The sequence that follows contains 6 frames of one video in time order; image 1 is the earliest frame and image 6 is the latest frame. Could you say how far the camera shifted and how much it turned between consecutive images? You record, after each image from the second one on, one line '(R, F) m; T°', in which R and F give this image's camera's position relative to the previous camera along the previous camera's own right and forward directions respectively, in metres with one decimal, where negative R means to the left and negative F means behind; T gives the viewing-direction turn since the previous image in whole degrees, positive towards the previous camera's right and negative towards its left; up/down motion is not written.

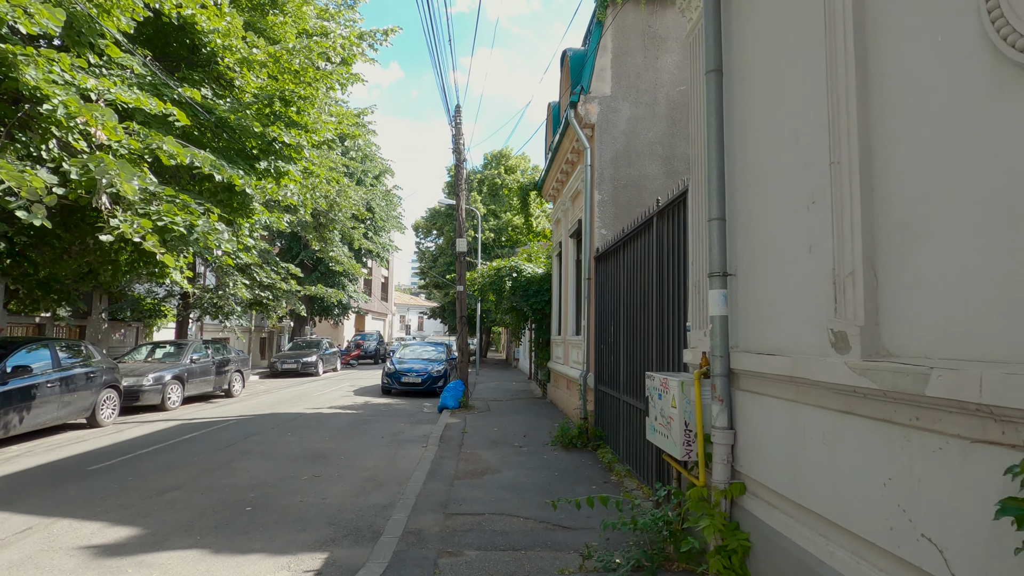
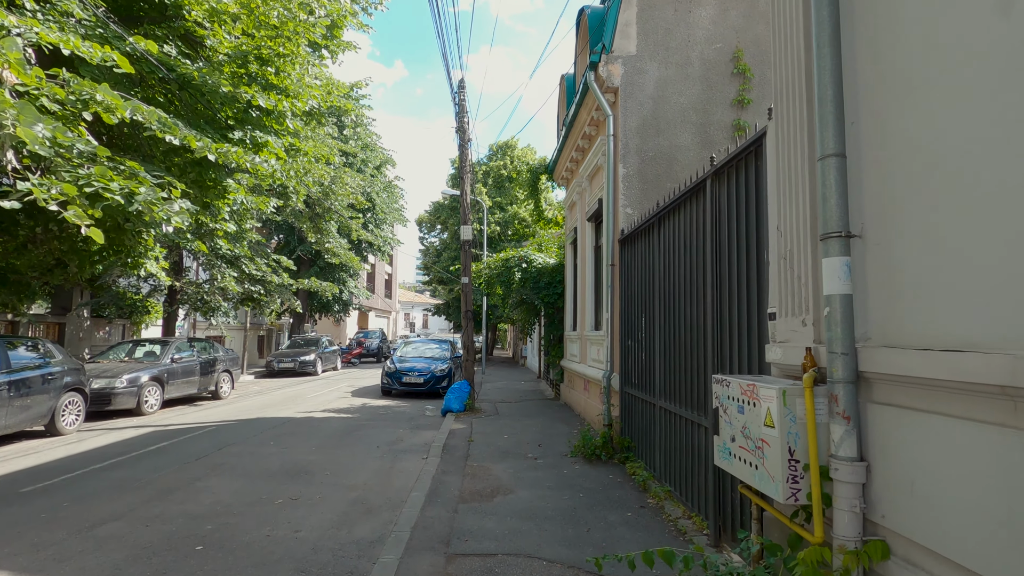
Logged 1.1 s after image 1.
(-0.1, +1.2) m; -1°
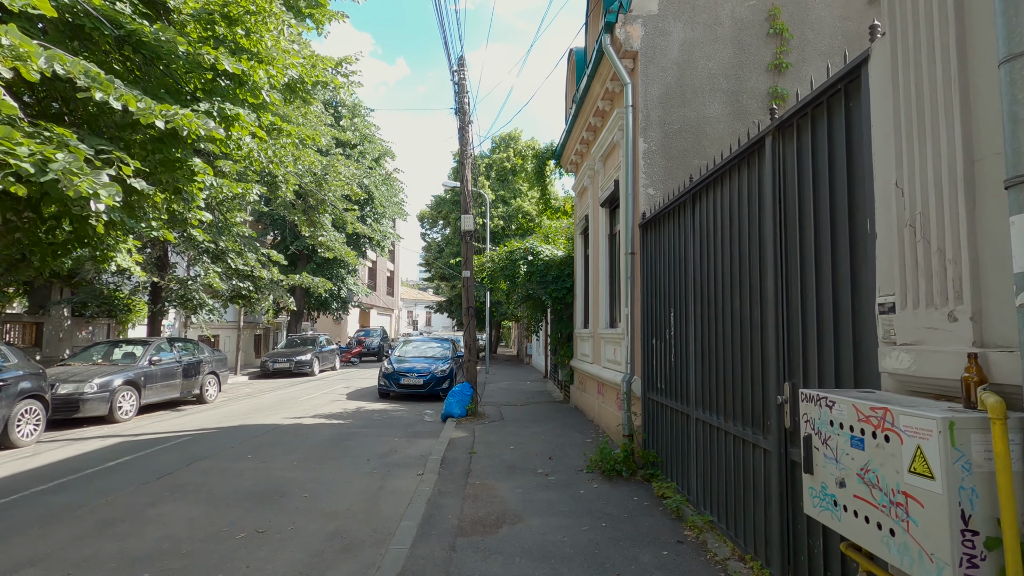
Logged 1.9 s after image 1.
(0.0, +1.0) m; 0°
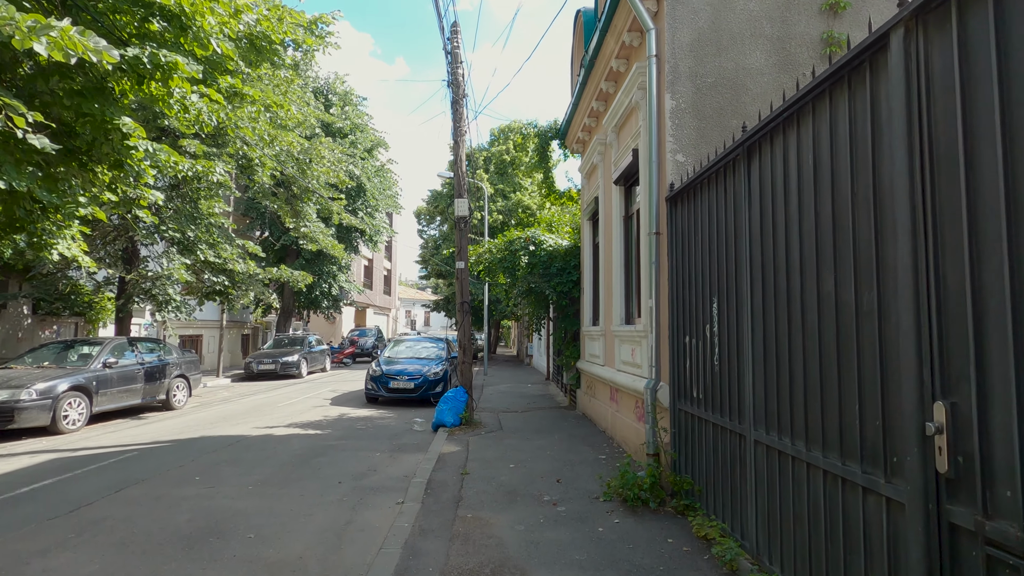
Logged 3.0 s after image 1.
(0.0, +1.2) m; 0°
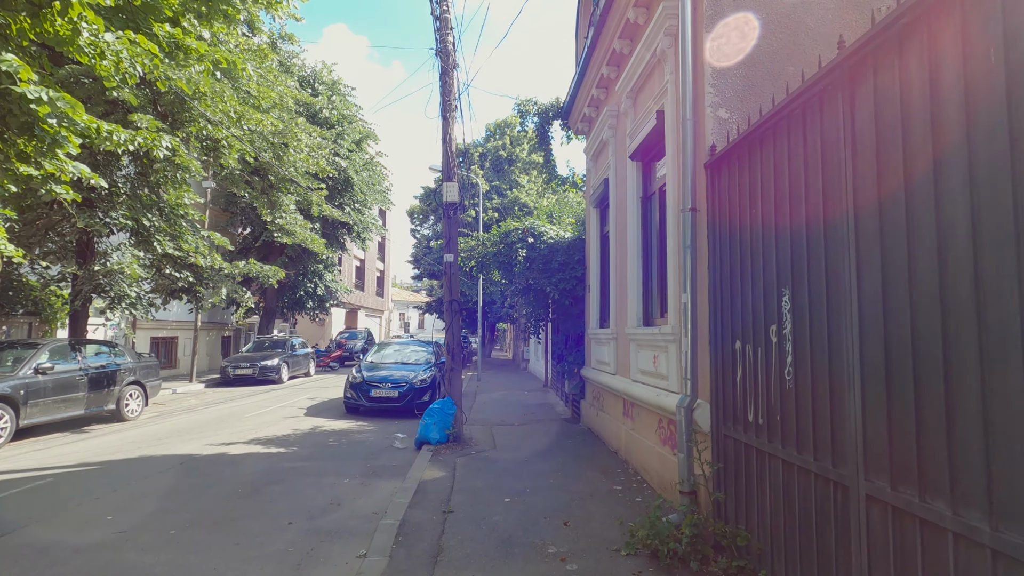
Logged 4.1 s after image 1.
(0.0, +1.3) m; 0°
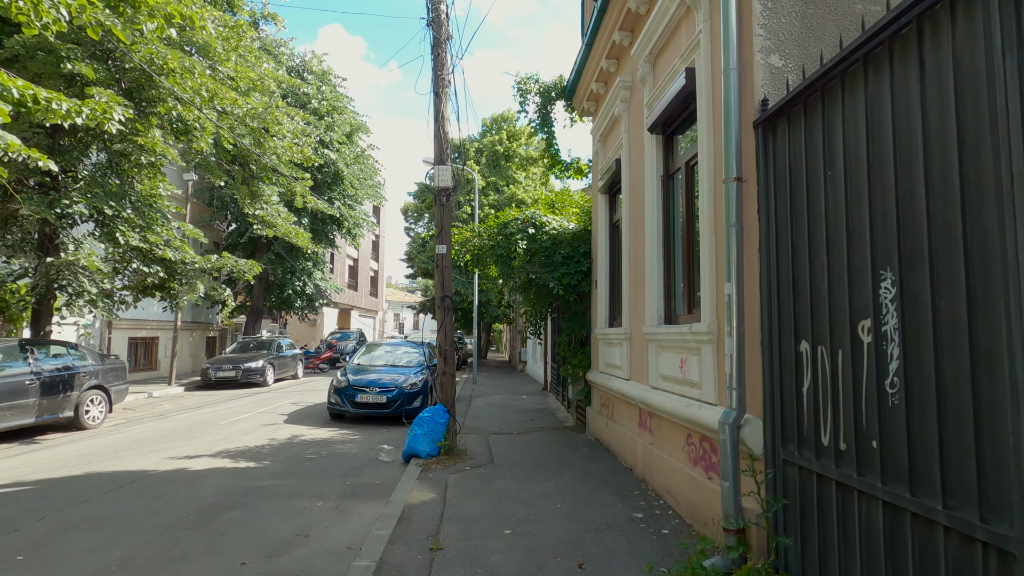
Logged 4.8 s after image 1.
(0.0, +0.9) m; 0°
